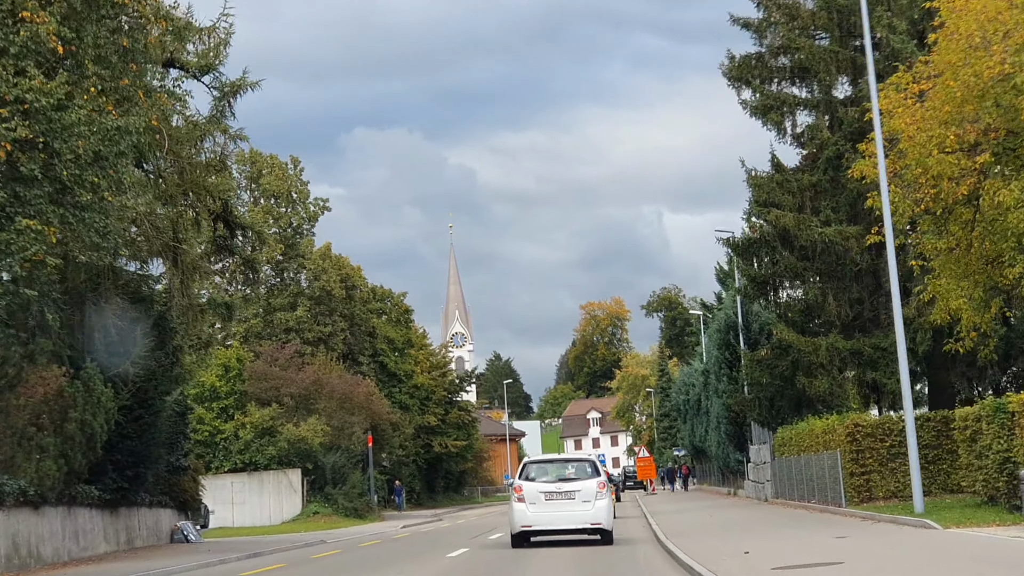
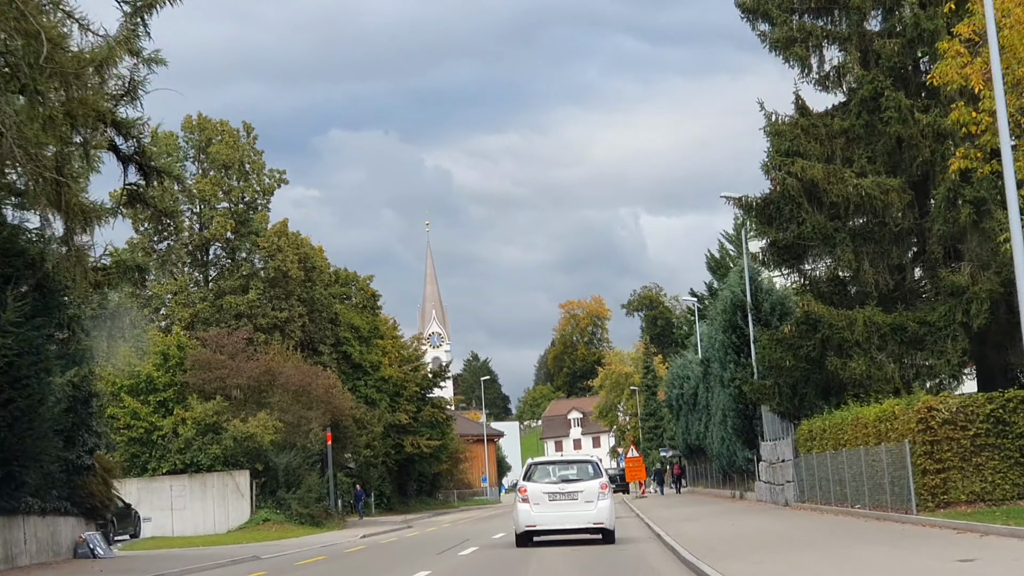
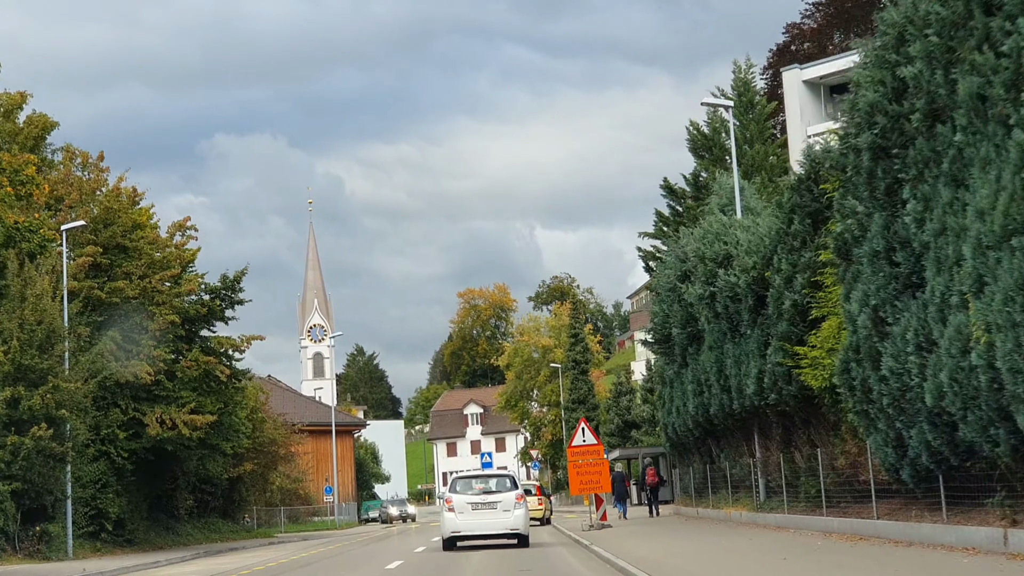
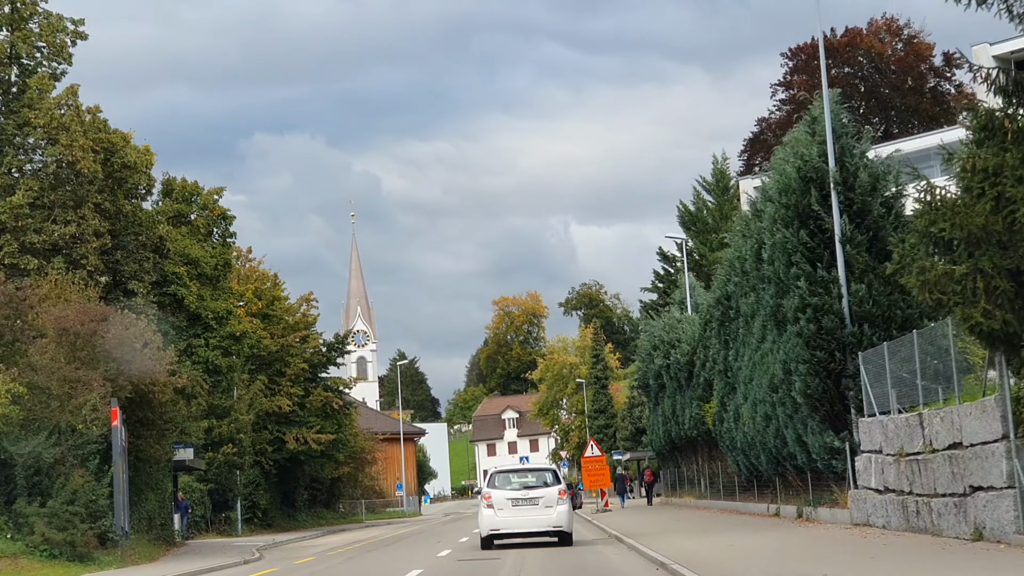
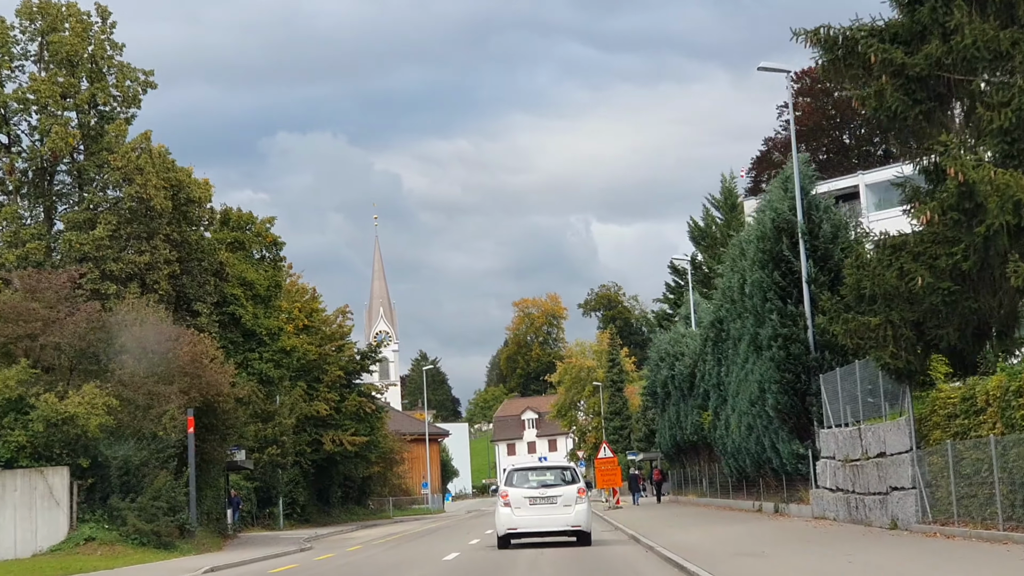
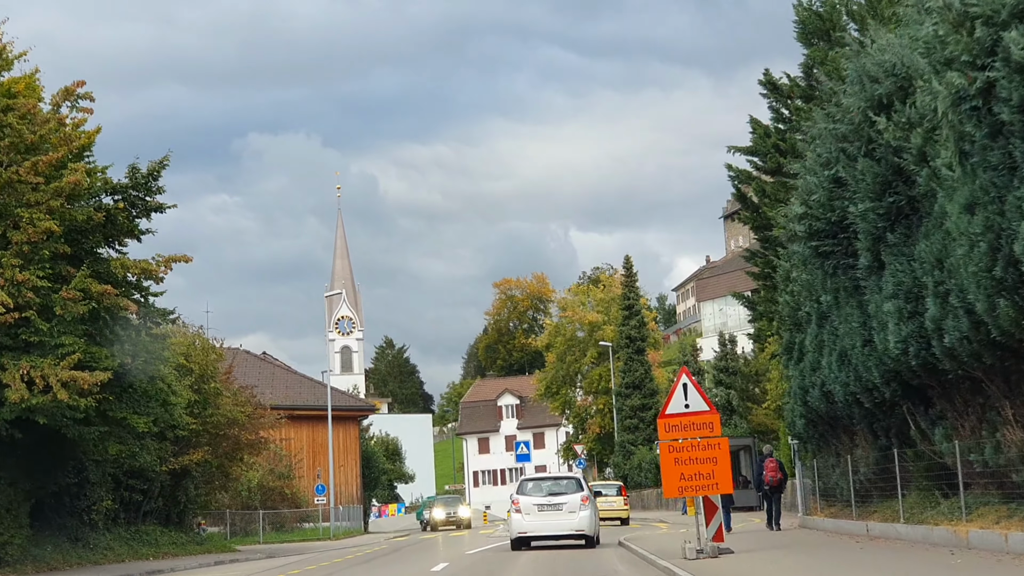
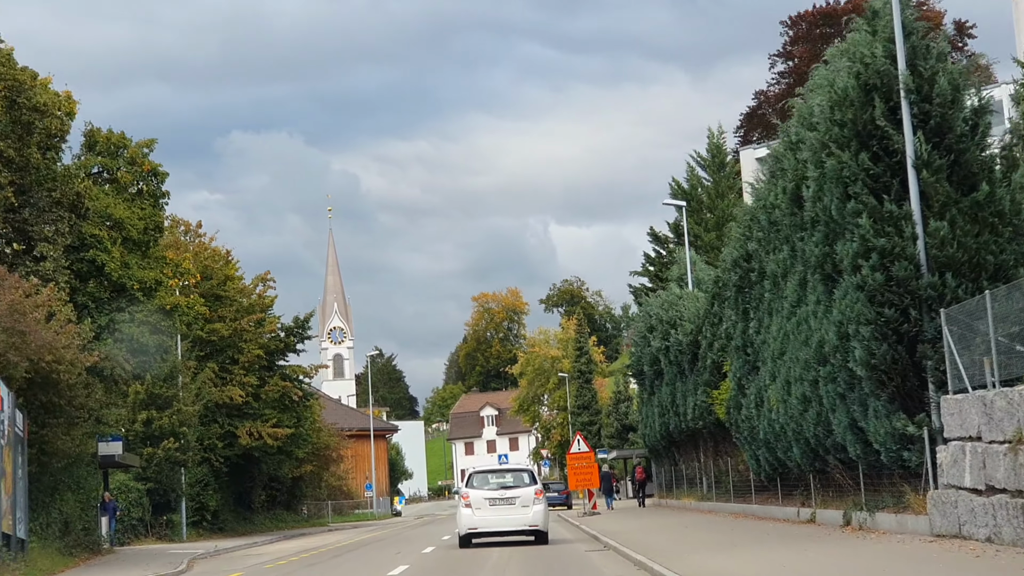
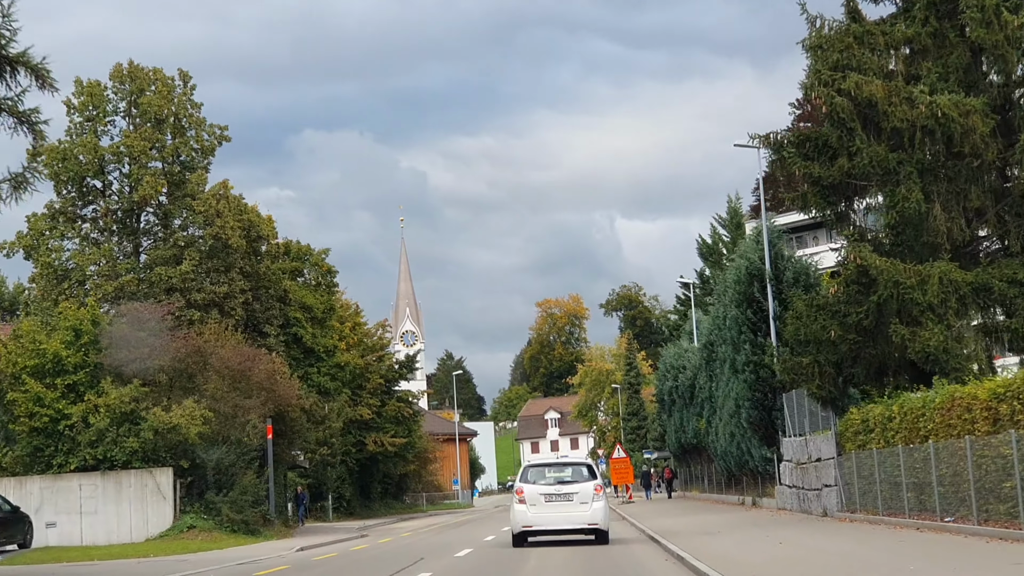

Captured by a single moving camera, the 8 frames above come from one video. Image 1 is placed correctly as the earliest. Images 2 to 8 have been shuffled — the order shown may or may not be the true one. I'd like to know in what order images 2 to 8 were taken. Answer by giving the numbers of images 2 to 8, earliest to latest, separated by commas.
2, 8, 5, 4, 7, 3, 6
